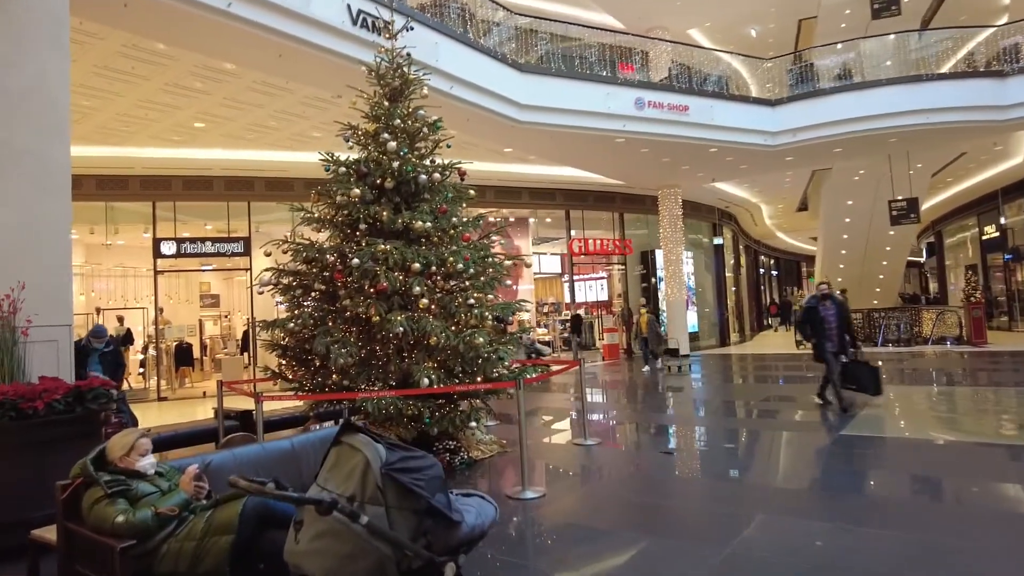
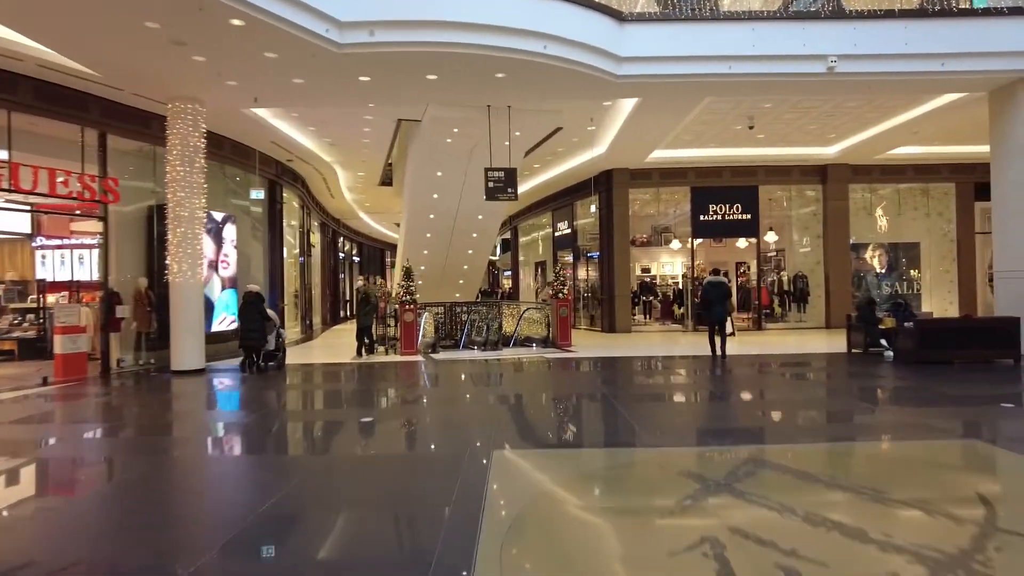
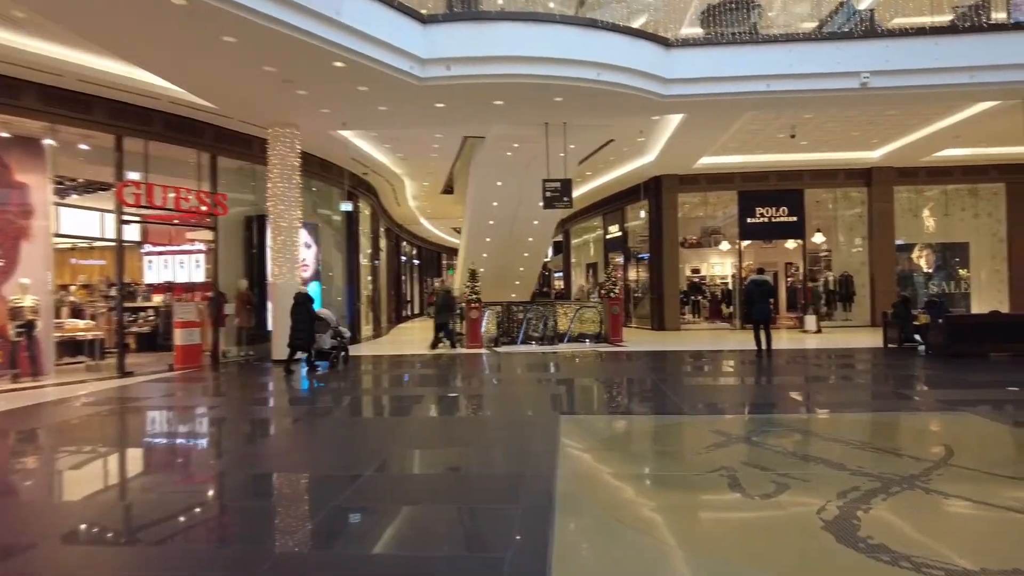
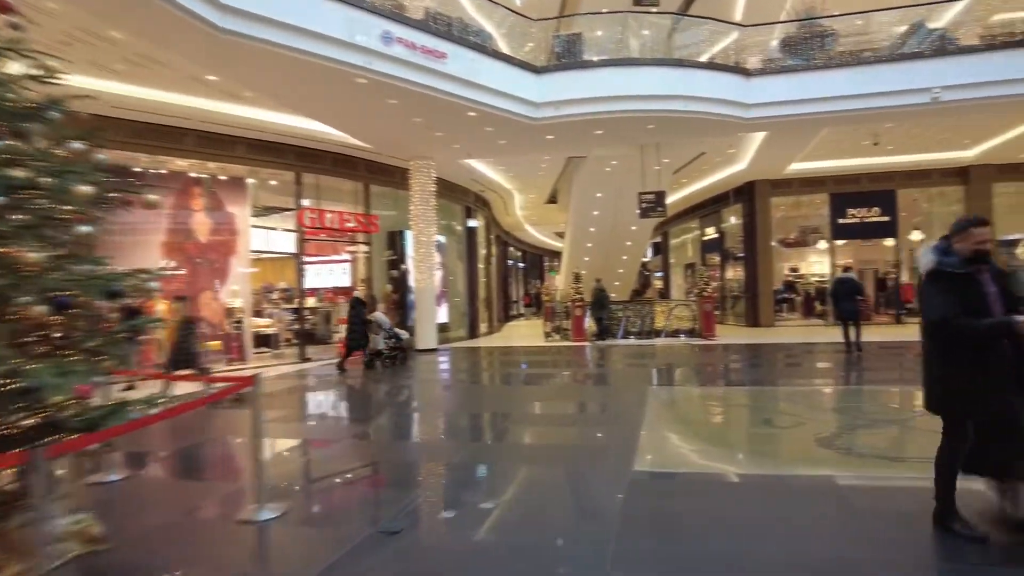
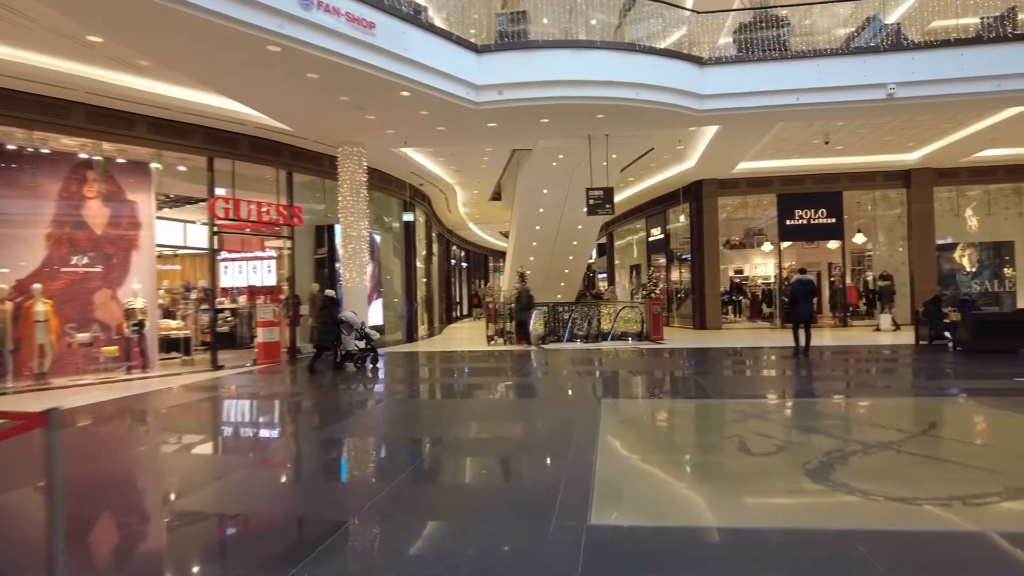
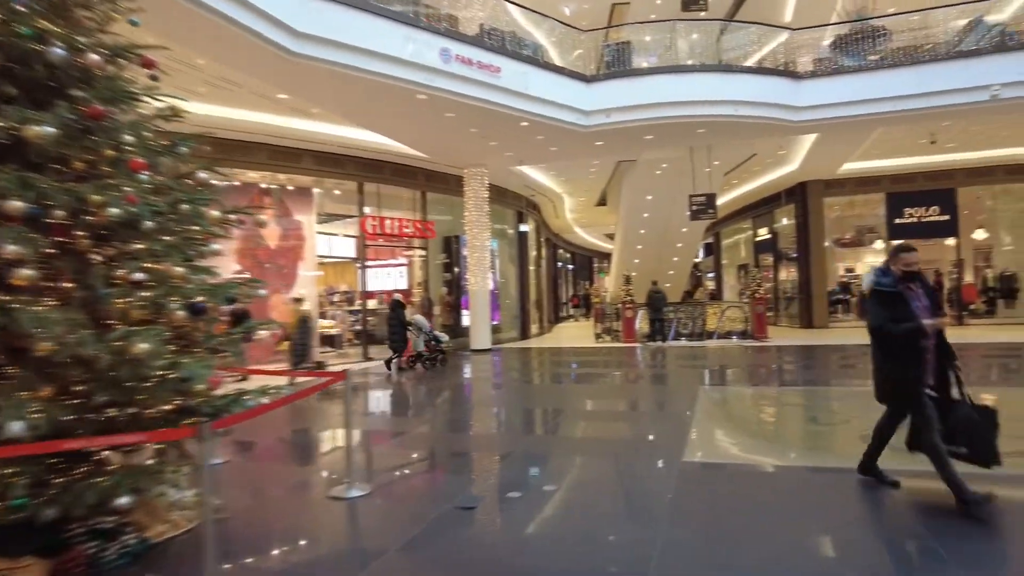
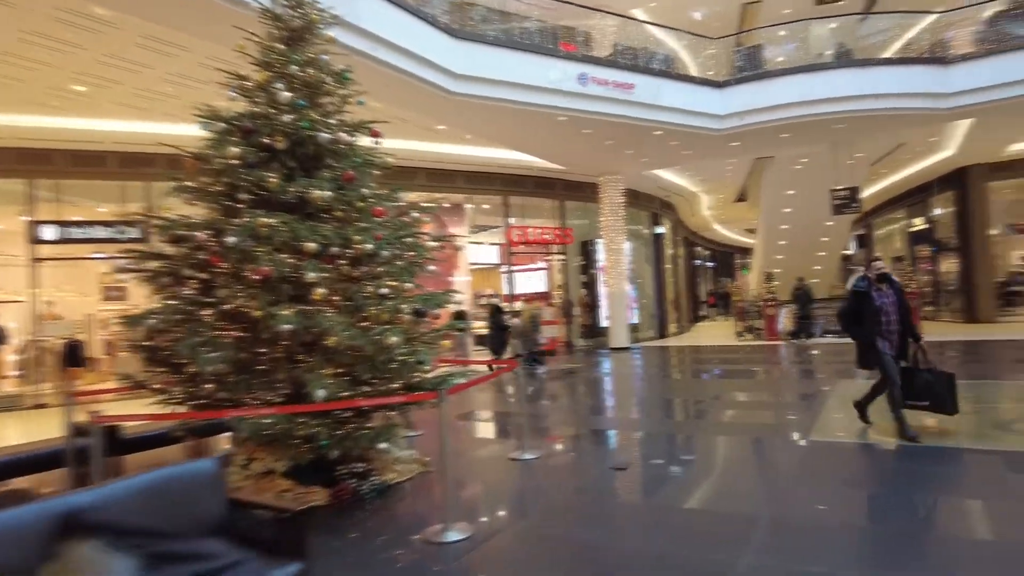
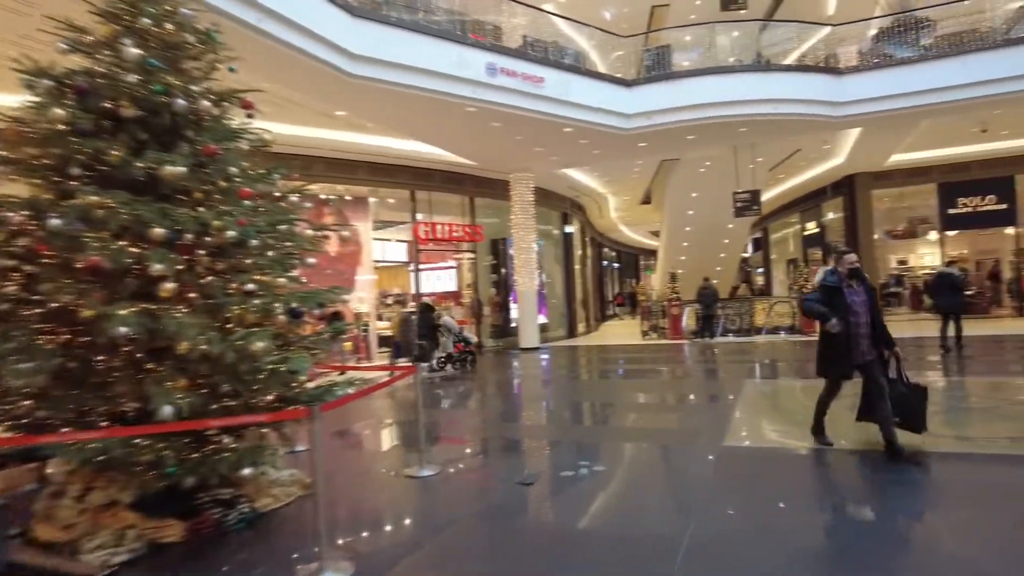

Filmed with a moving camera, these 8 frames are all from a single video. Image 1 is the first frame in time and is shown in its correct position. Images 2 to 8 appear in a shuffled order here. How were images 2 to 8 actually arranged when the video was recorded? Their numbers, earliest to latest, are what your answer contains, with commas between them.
7, 8, 6, 4, 5, 3, 2
